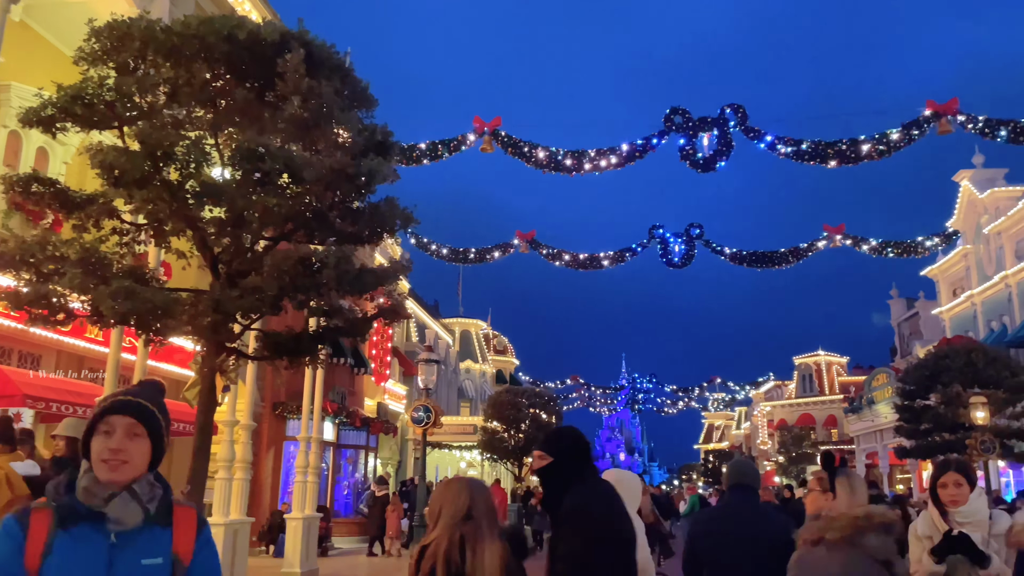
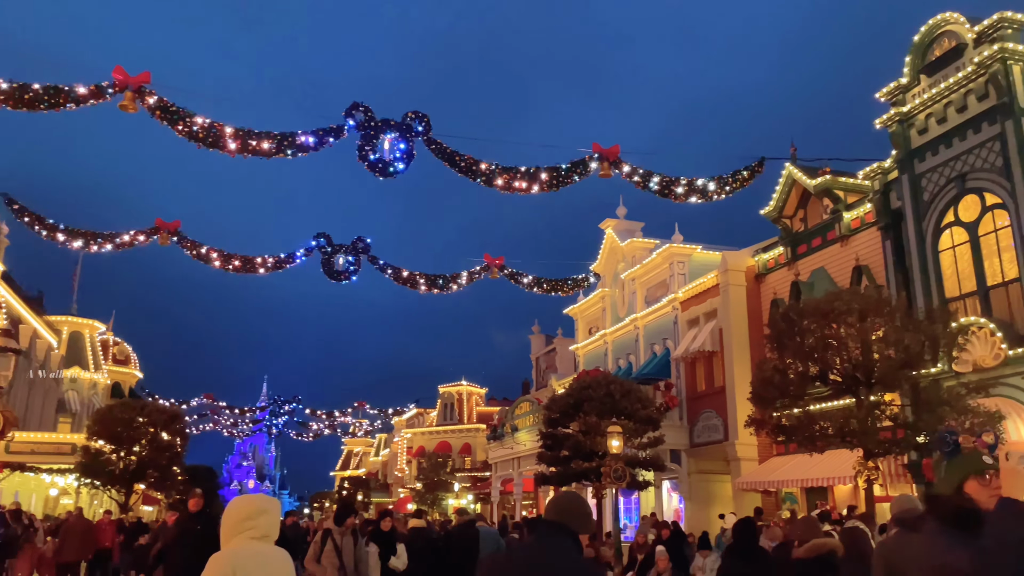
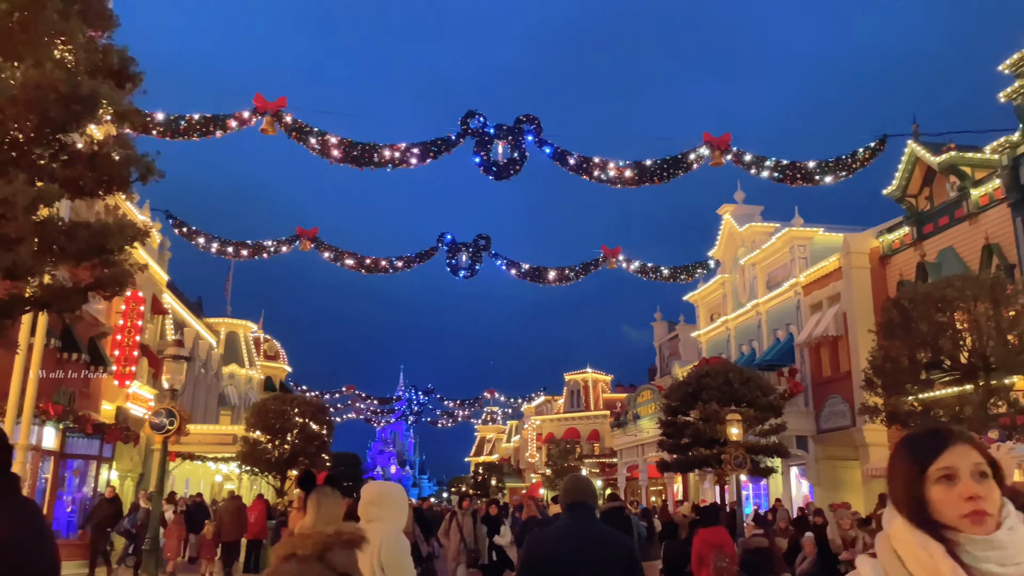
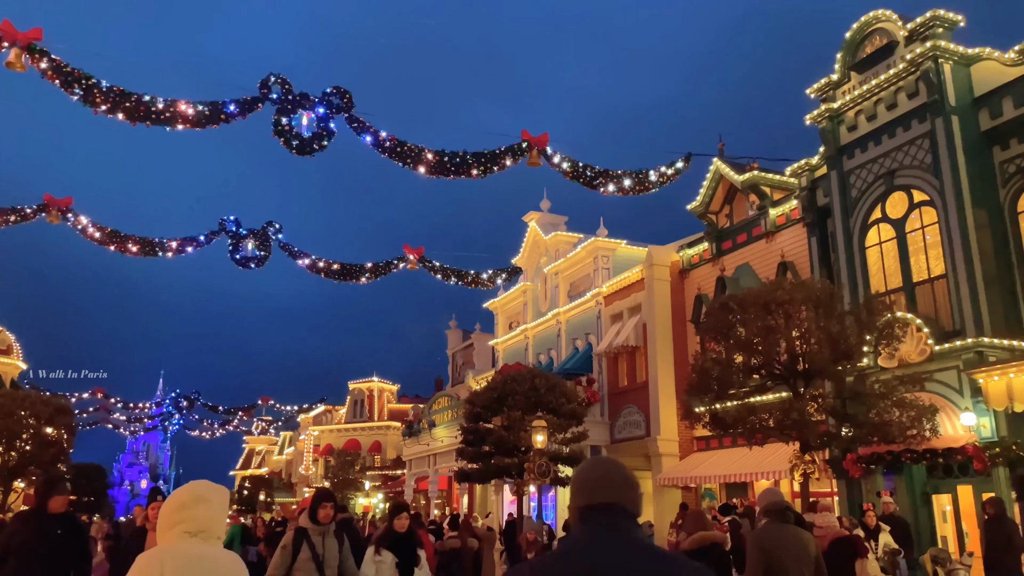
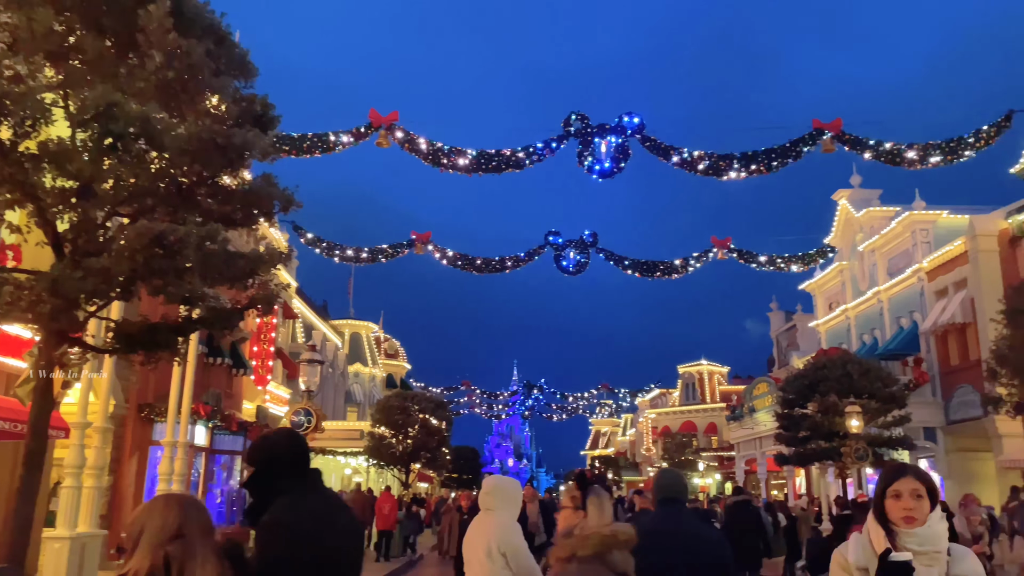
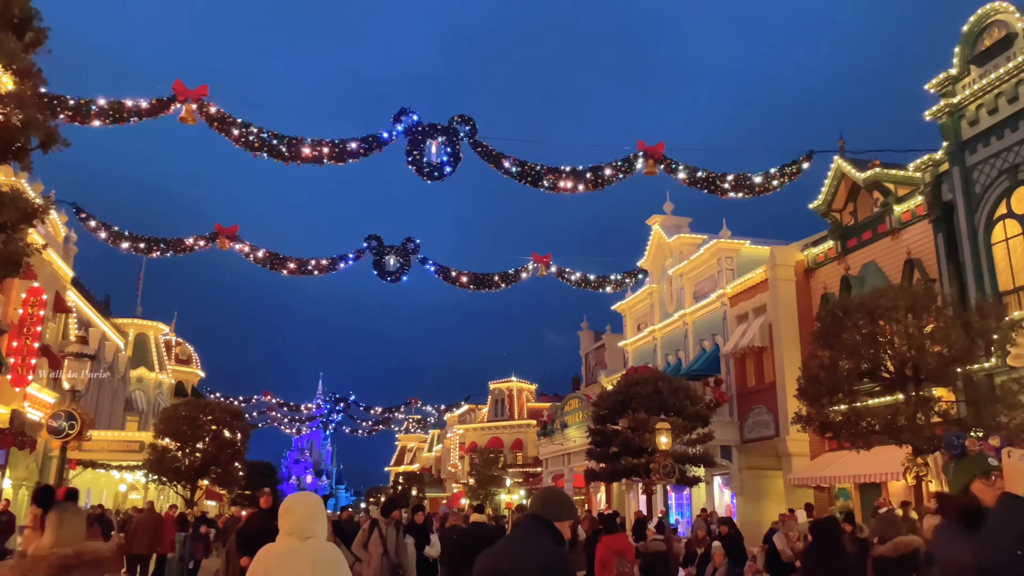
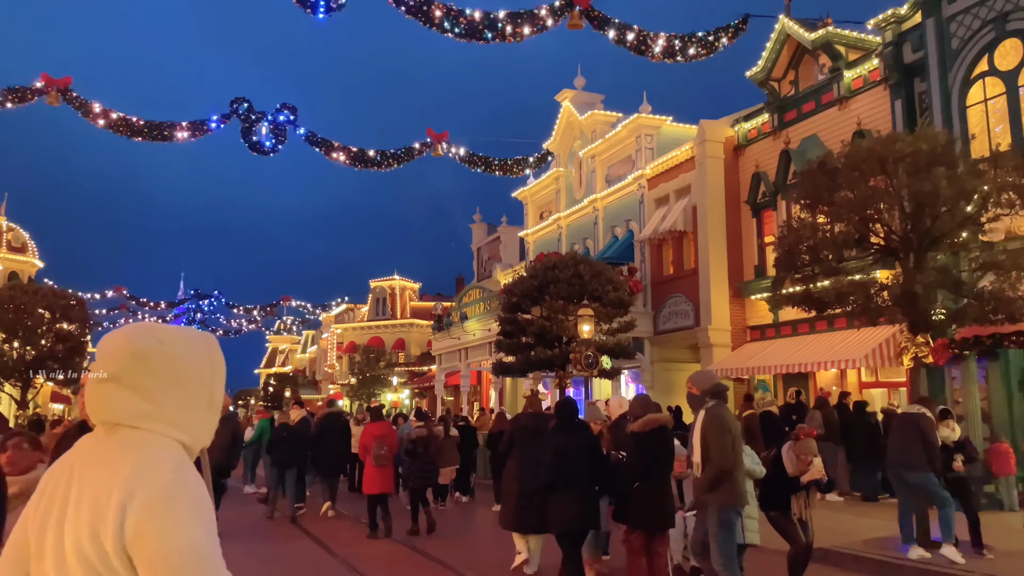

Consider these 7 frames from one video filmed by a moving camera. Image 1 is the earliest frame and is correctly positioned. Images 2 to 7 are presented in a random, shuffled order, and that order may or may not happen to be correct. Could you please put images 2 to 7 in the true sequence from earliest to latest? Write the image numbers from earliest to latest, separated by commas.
5, 3, 6, 2, 4, 7
